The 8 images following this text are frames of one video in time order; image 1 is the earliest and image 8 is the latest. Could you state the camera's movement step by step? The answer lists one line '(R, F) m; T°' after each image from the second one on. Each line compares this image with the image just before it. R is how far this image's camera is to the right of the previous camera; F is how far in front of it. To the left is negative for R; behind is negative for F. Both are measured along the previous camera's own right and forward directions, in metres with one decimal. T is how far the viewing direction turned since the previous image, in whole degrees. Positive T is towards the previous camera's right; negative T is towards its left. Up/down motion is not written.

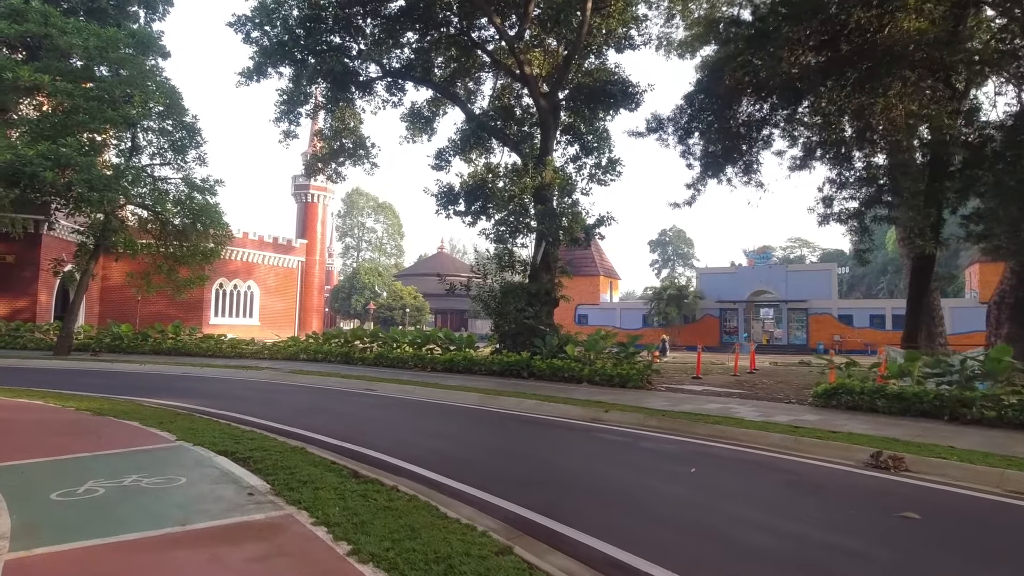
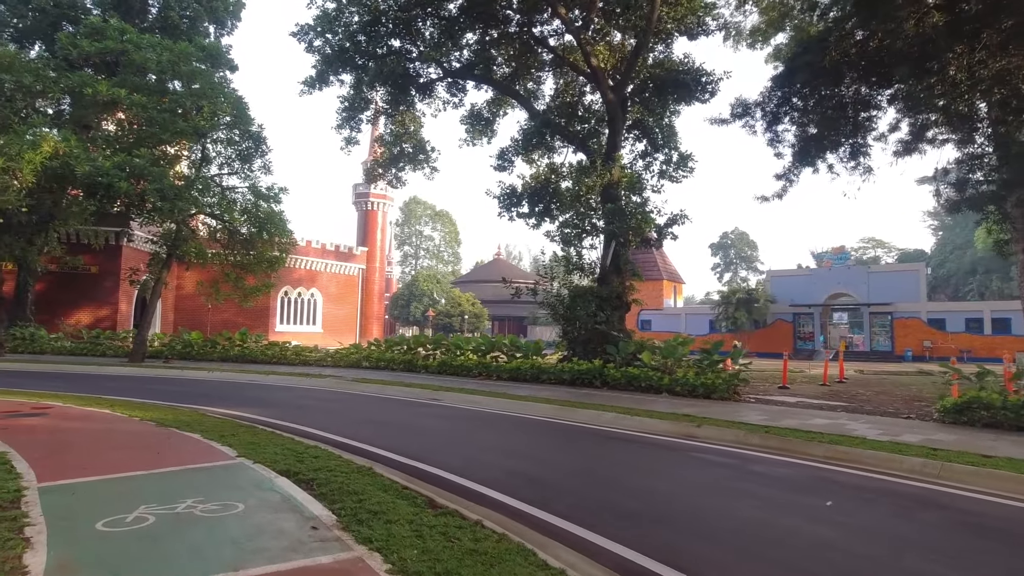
(-0.4, +0.9) m; -5°
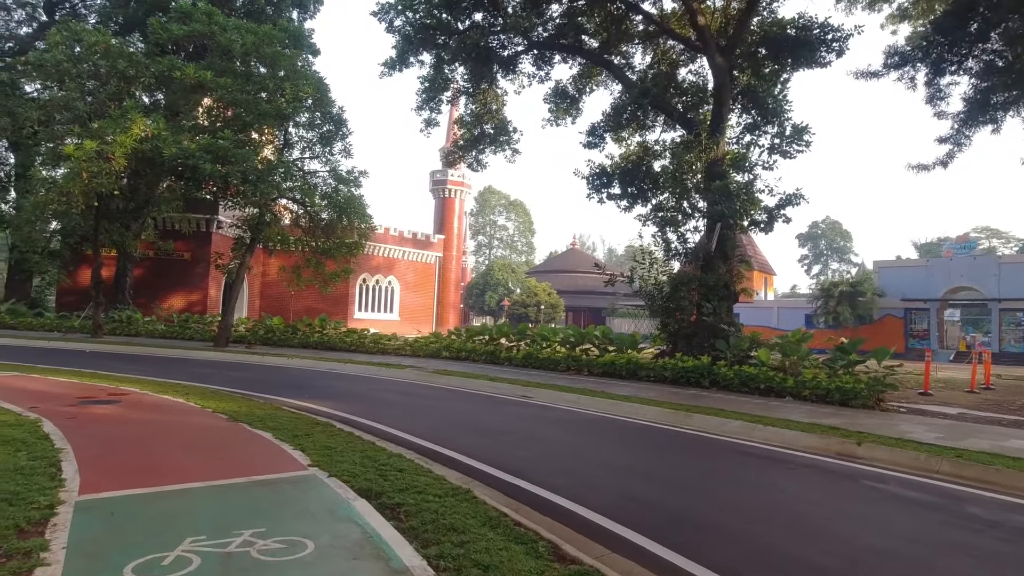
(-0.6, +1.4) m; -7°
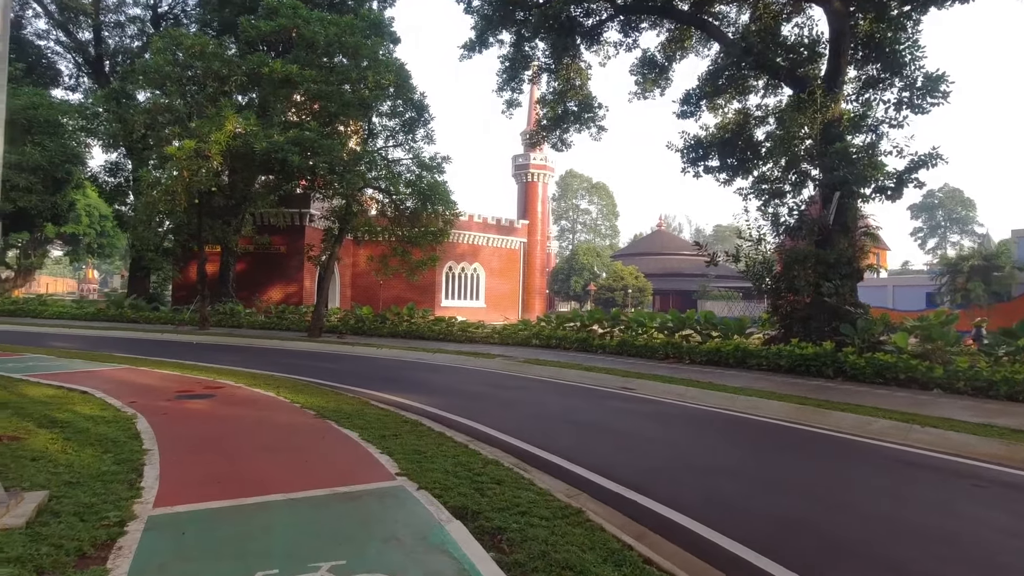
(-0.2, +0.9) m; -8°
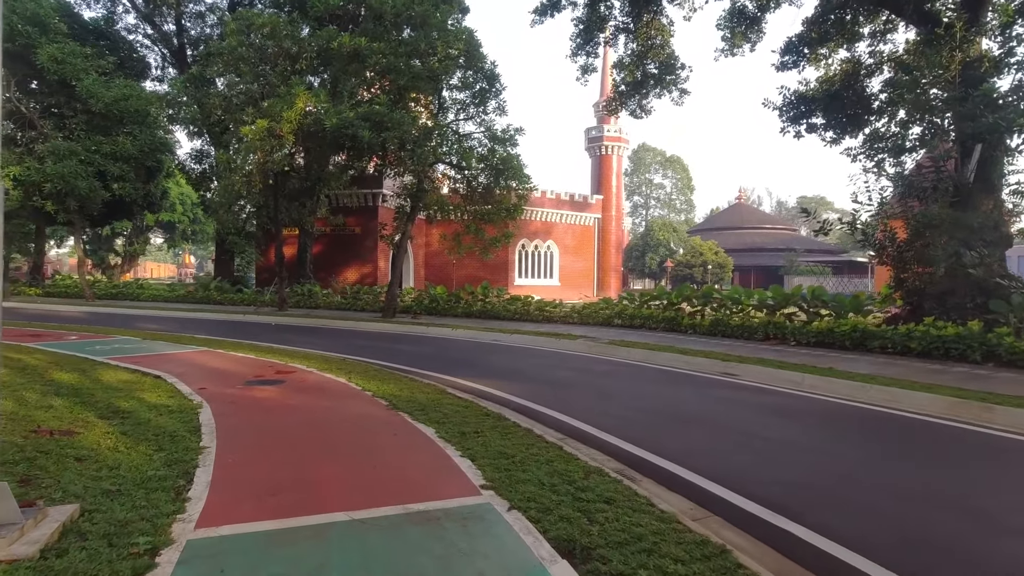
(-0.3, +1.0) m; -7°
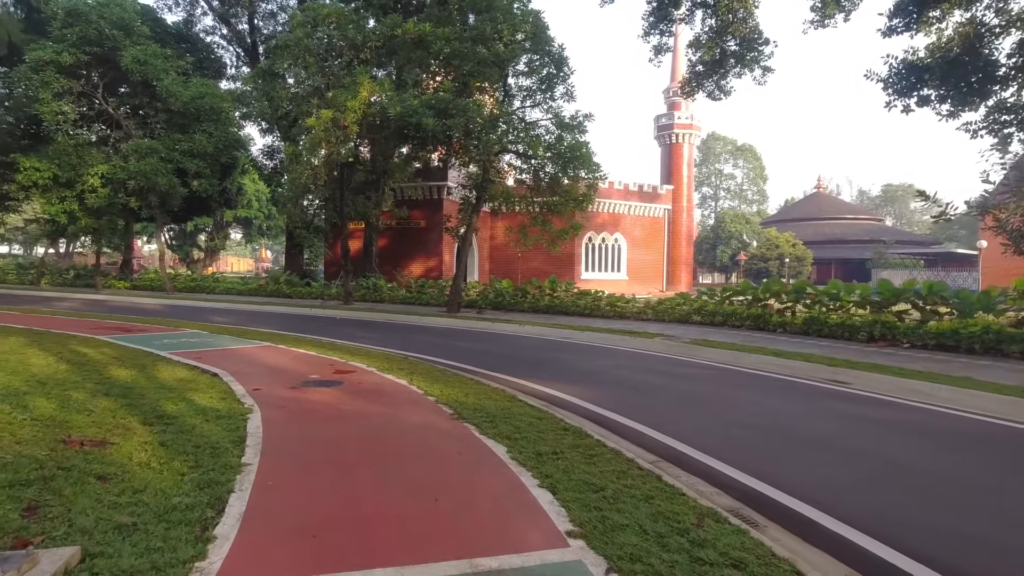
(-0.2, +0.9) m; -6°
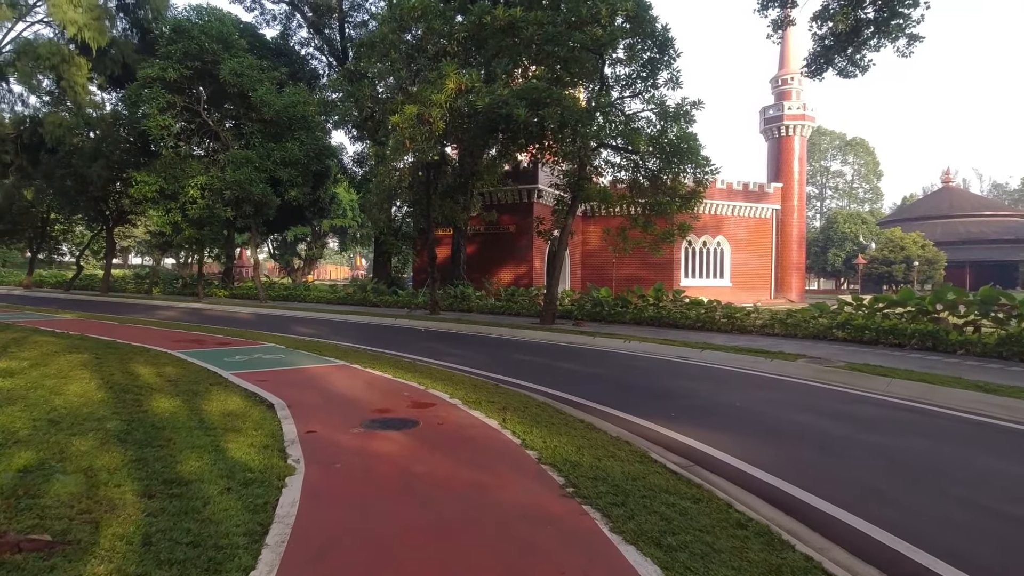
(-0.4, +1.9) m; -9°
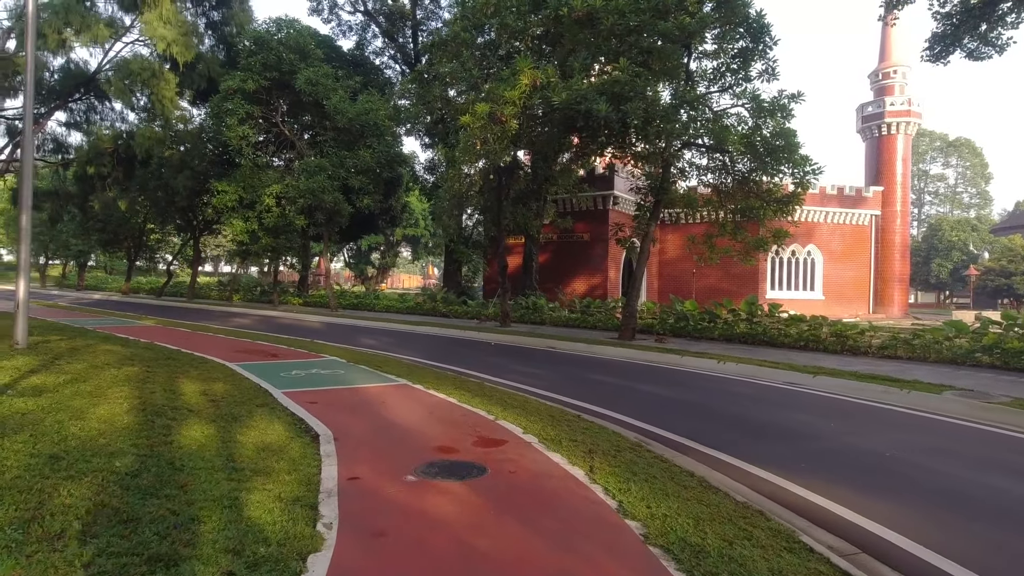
(-0.2, +1.3) m; -7°
